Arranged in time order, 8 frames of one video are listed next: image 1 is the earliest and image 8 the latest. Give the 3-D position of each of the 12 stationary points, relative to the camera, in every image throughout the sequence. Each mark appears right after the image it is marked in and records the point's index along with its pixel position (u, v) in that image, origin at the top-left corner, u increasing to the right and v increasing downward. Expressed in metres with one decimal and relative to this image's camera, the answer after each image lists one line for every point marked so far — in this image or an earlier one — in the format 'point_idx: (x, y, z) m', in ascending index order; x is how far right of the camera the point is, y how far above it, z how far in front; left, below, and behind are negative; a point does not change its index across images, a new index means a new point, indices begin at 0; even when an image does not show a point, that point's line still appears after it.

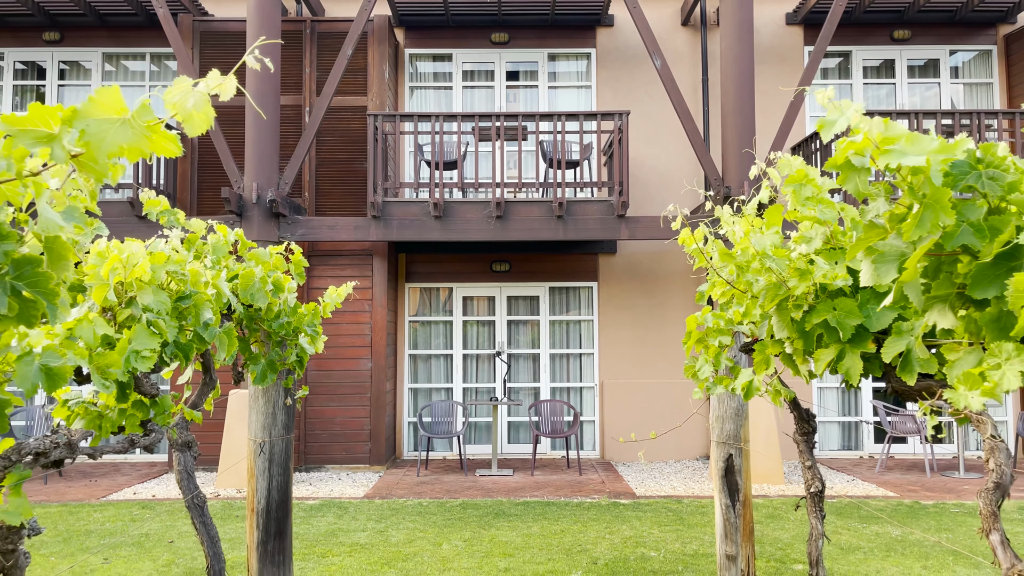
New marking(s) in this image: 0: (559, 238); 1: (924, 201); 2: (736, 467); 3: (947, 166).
0: (+0.5, +0.5, +6.8) m
1: (+0.9, +0.2, +1.4) m
2: (+1.2, -1.0, +3.5) m
3: (+0.9, +0.3, +1.4) m
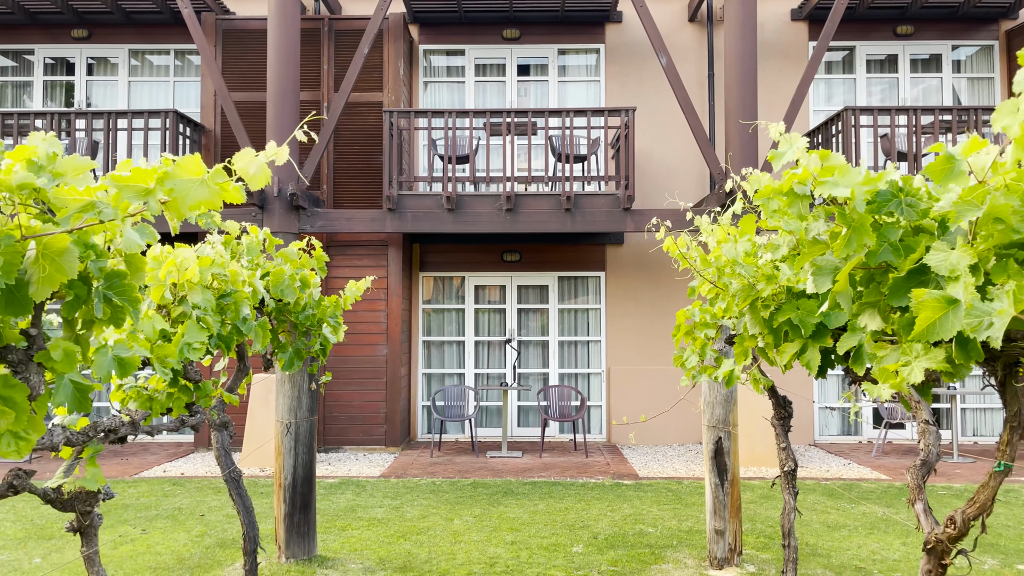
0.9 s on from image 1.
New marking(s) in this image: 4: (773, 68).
0: (+0.6, +0.6, +7.1) m
1: (+0.9, +0.2, +1.7) m
2: (+1.2, -0.9, +3.8) m
3: (+0.9, +0.2, +1.7) m
4: (+3.5, +2.9, +8.5) m
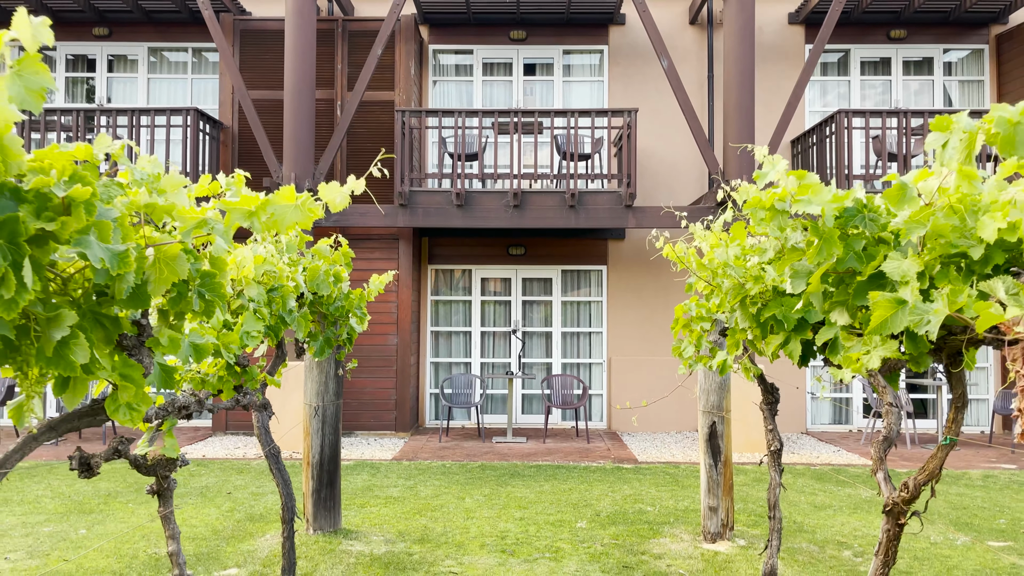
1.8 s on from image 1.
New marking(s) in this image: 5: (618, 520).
0: (+0.7, +0.7, +7.4) m
1: (+1.0, +0.2, +2.0) m
2: (+1.3, -0.9, +4.1) m
3: (+1.0, +0.2, +2.0) m
4: (+3.5, +3.0, +8.8) m
5: (+0.7, -1.6, +4.4) m
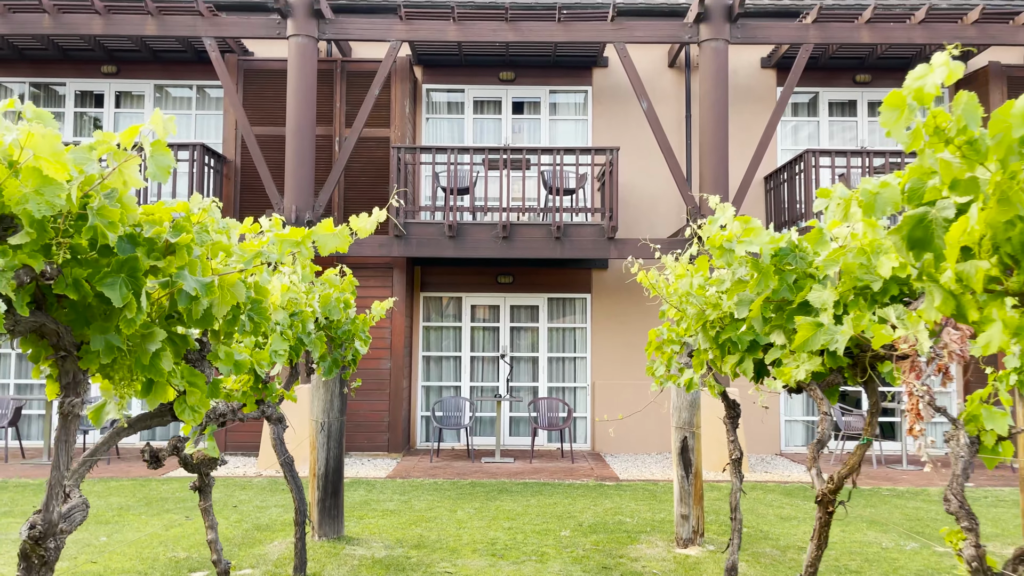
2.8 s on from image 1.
0: (+0.5, +0.4, +7.8) m
1: (+0.9, +0.1, +2.4) m
2: (+1.2, -1.1, +4.5) m
3: (+1.0, +0.1, +2.4) m
4: (+3.4, +2.6, +9.4) m
5: (+0.7, -1.8, +4.8) m
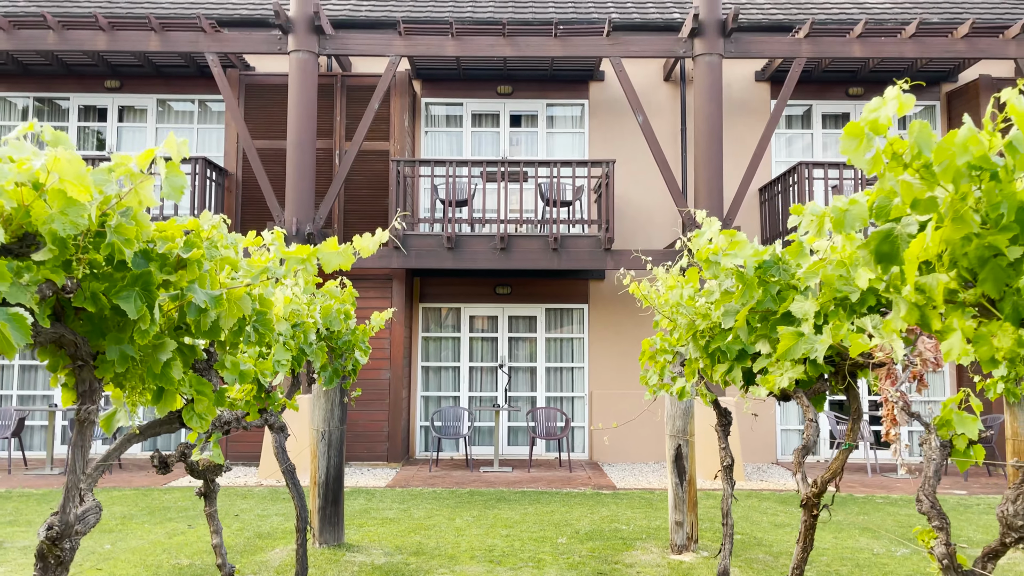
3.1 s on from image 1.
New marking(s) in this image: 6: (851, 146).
0: (+0.5, +0.3, +7.9) m
1: (+0.9, 0.0, +2.5) m
2: (+1.2, -1.2, +4.6) m
3: (+1.0, +0.1, +2.5) m
4: (+3.4, +2.4, +9.5) m
5: (+0.6, -1.9, +4.9) m
6: (+0.8, +0.3, +1.5) m
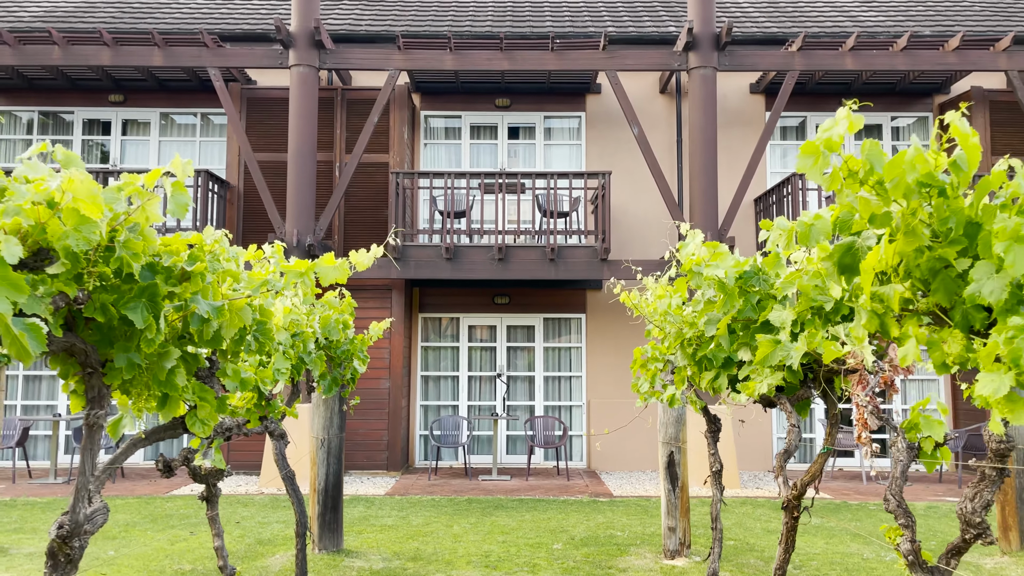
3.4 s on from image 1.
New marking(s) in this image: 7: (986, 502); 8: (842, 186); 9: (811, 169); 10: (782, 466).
0: (+0.5, +0.1, +8.0) m
1: (+0.9, 0.0, +2.6) m
2: (+1.2, -1.2, +4.7) m
3: (+0.9, +0.1, +2.6) m
4: (+3.3, +2.3, +9.7) m
5: (+0.6, -2.0, +4.9) m
6: (+0.8, +0.3, +1.6) m
7: (+1.3, -0.6, +1.7) m
8: (+0.8, +0.3, +1.6) m
9: (+0.8, +0.3, +1.7) m
10: (+1.2, -0.8, +2.8) m
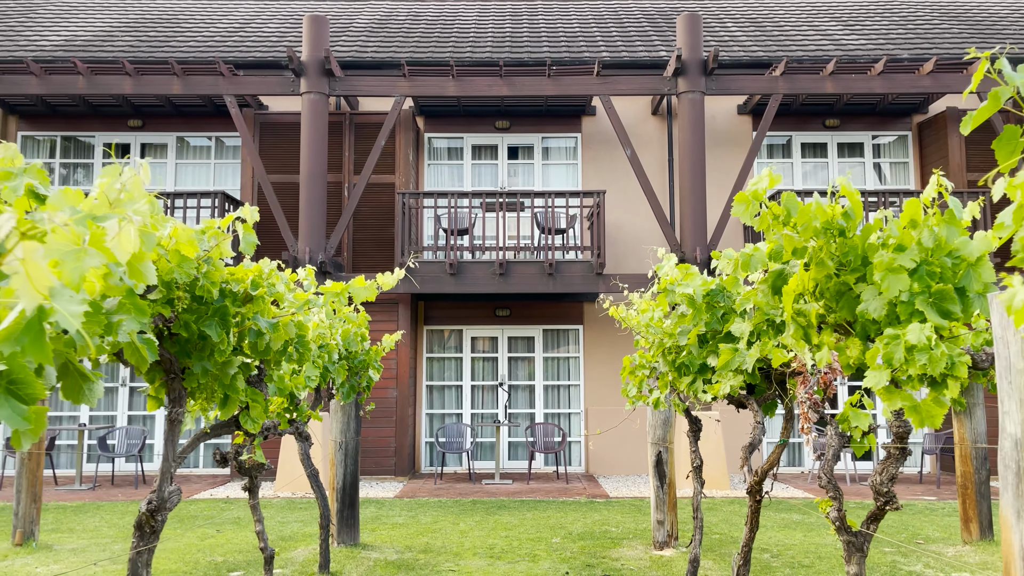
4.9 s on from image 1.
0: (+0.5, 0.0, +8.5) m
1: (+0.9, -0.1, +3.1) m
2: (+1.2, -1.4, +5.1) m
3: (+0.9, 0.0, +3.1) m
4: (+3.3, +2.1, +10.1) m
5: (+0.6, -2.1, +5.4) m
6: (+0.8, +0.3, +2.1) m
7: (+1.3, -0.6, +2.2) m
8: (+0.8, +0.2, +2.1) m
9: (+0.8, +0.2, +2.1) m
10: (+1.2, -0.8, +3.2) m
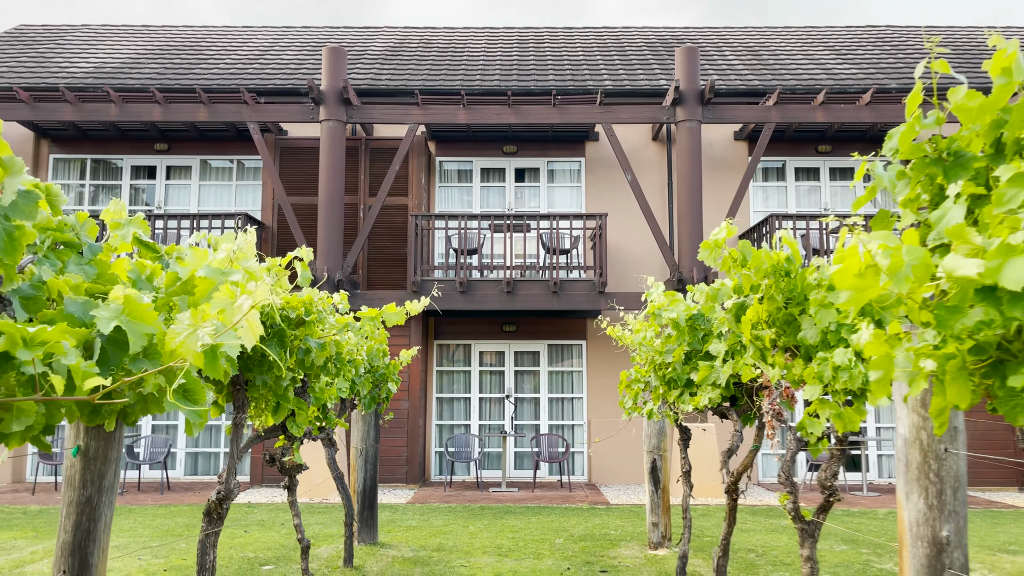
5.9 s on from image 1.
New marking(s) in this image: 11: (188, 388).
0: (+0.6, -0.3, +9.0) m
1: (+0.9, -0.2, +3.5) m
2: (+1.3, -1.5, +5.5) m
3: (+1.0, -0.2, +3.5) m
4: (+3.4, +1.8, +10.6) m
5: (+0.7, -2.3, +5.8) m
6: (+0.8, +0.1, +2.6) m
7: (+1.3, -0.7, +2.6) m
8: (+0.9, +0.1, +2.6) m
9: (+0.8, +0.1, +2.6) m
10: (+1.2, -1.0, +3.7) m
11: (-0.7, -0.2, +1.5) m
